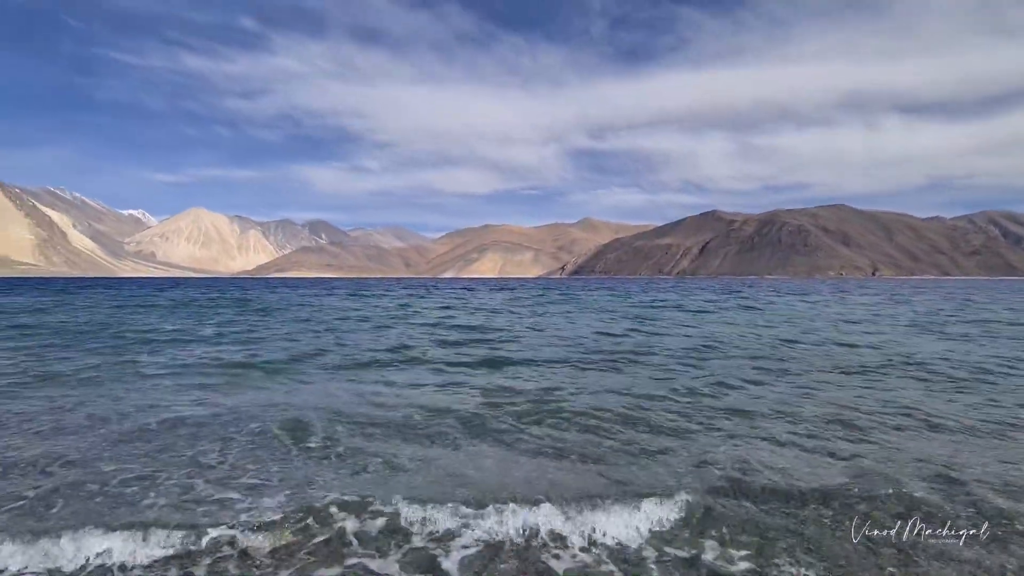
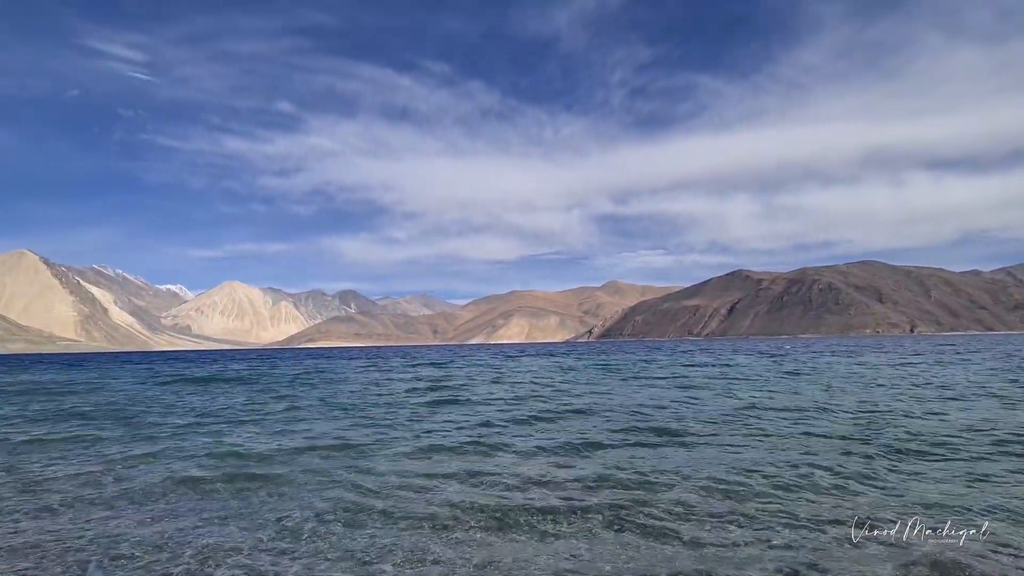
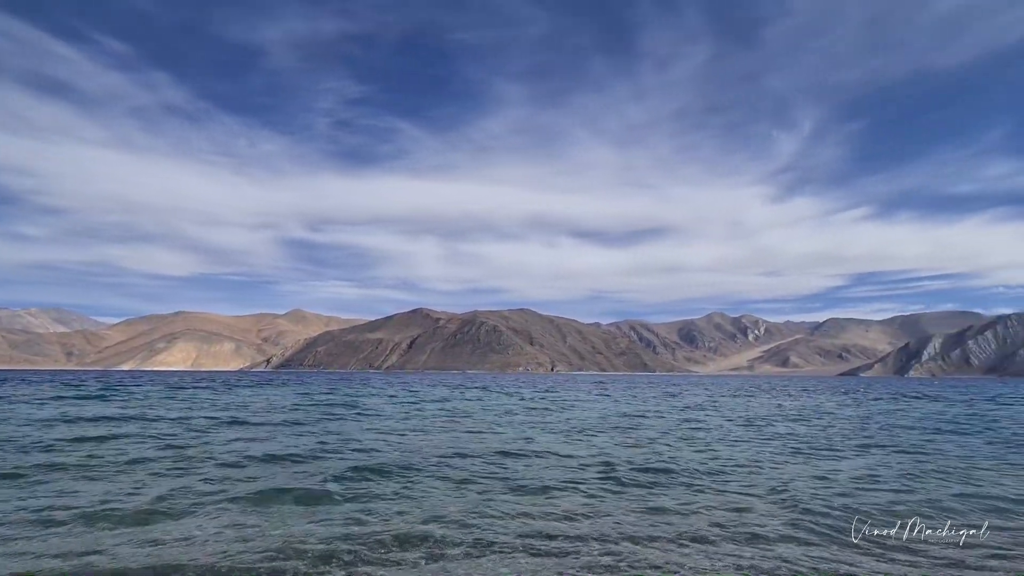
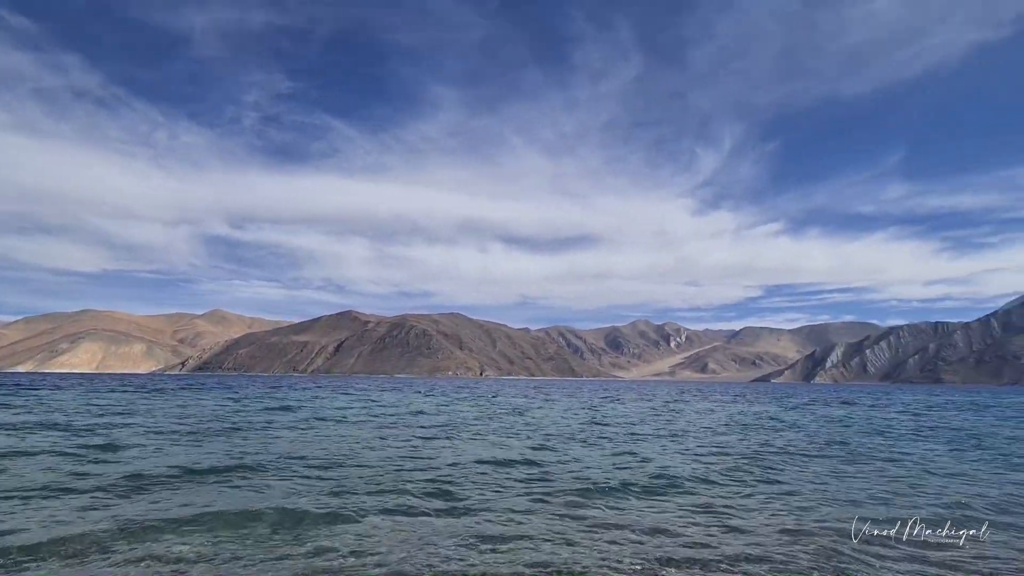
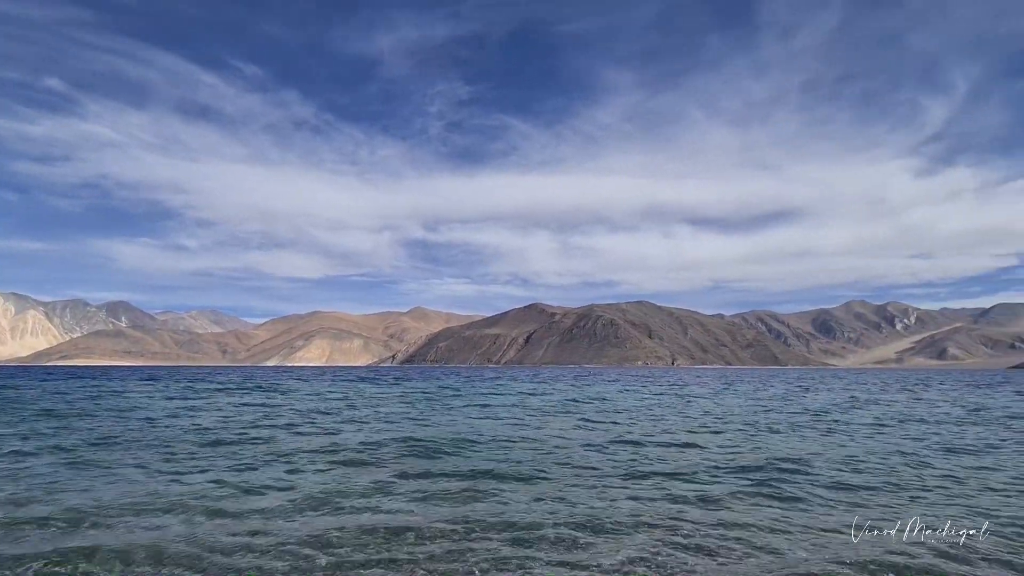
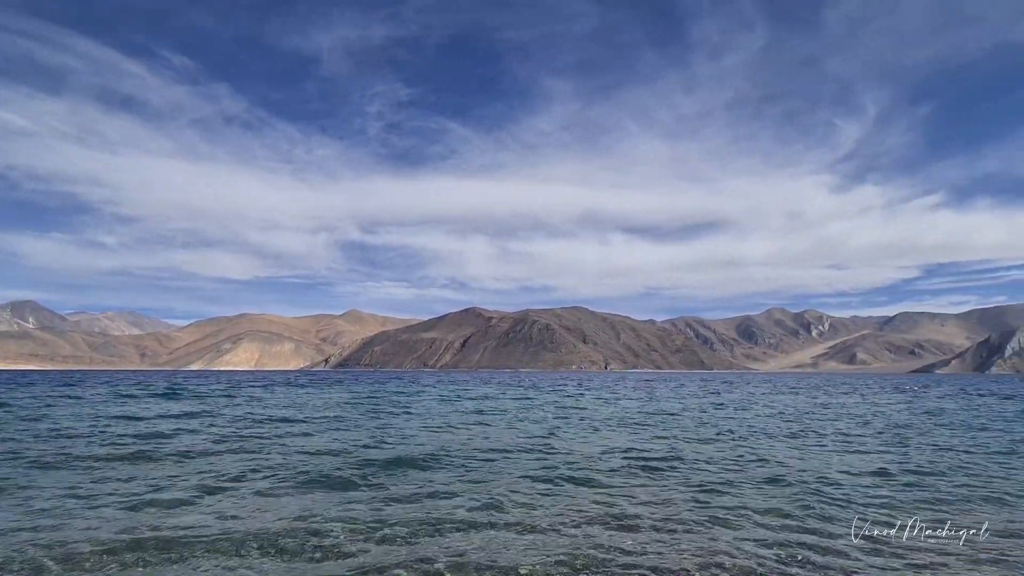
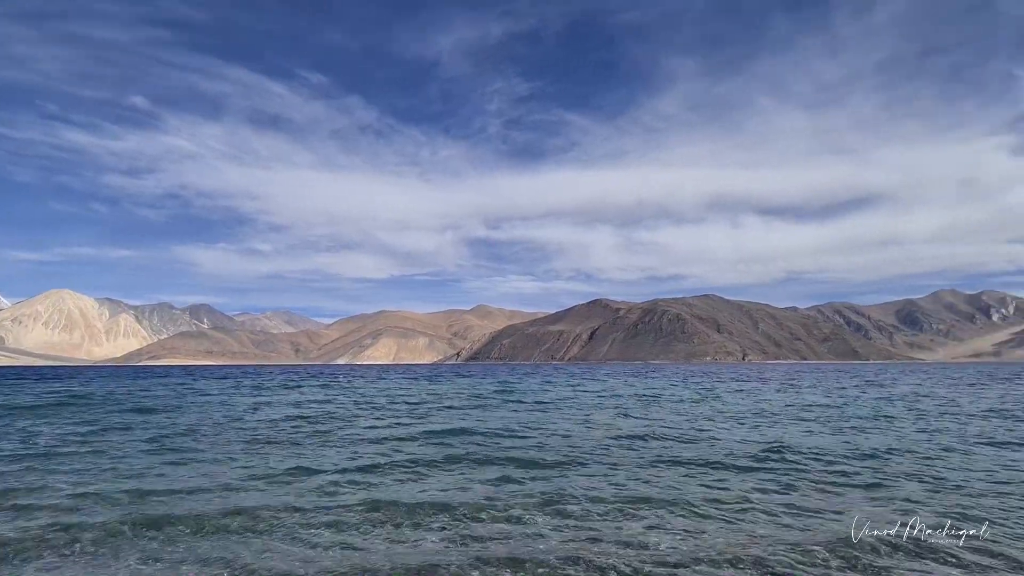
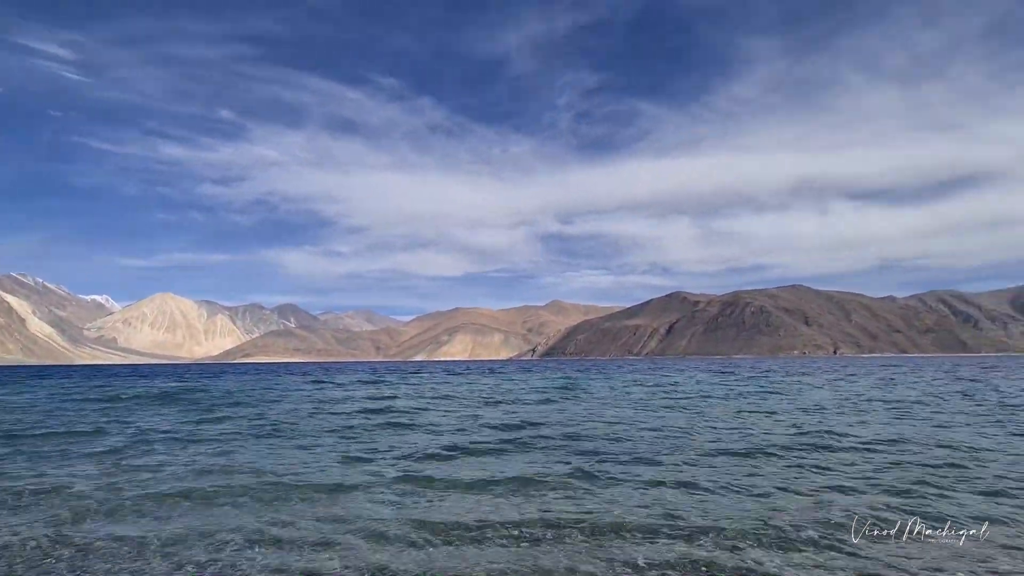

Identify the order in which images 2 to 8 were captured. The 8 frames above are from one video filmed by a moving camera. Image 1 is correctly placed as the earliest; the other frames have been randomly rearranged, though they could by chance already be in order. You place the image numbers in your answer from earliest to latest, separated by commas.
2, 8, 7, 5, 6, 3, 4
